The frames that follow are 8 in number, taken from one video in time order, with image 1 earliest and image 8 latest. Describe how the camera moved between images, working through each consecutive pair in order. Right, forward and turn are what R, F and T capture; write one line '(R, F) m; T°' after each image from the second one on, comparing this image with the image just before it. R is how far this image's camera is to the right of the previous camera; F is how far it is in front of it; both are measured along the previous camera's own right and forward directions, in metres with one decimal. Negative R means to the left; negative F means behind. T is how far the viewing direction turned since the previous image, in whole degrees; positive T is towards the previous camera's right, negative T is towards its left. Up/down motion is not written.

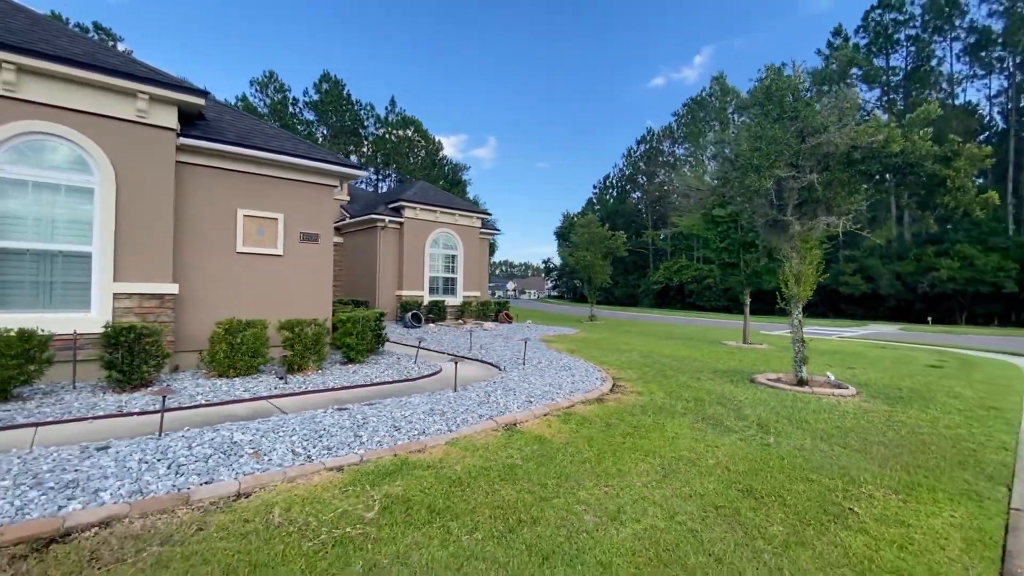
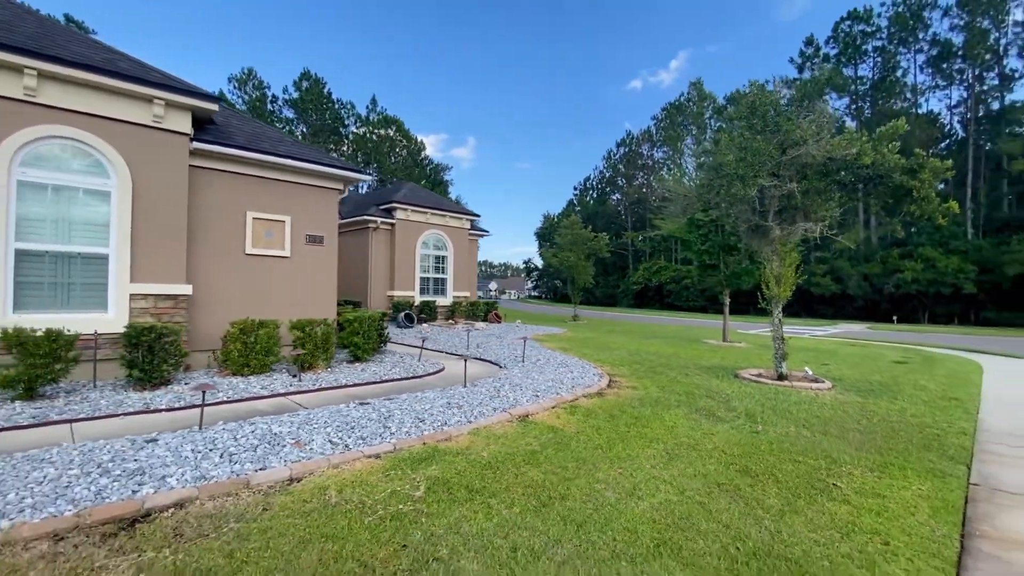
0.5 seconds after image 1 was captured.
(-0.4, -0.4) m; +2°
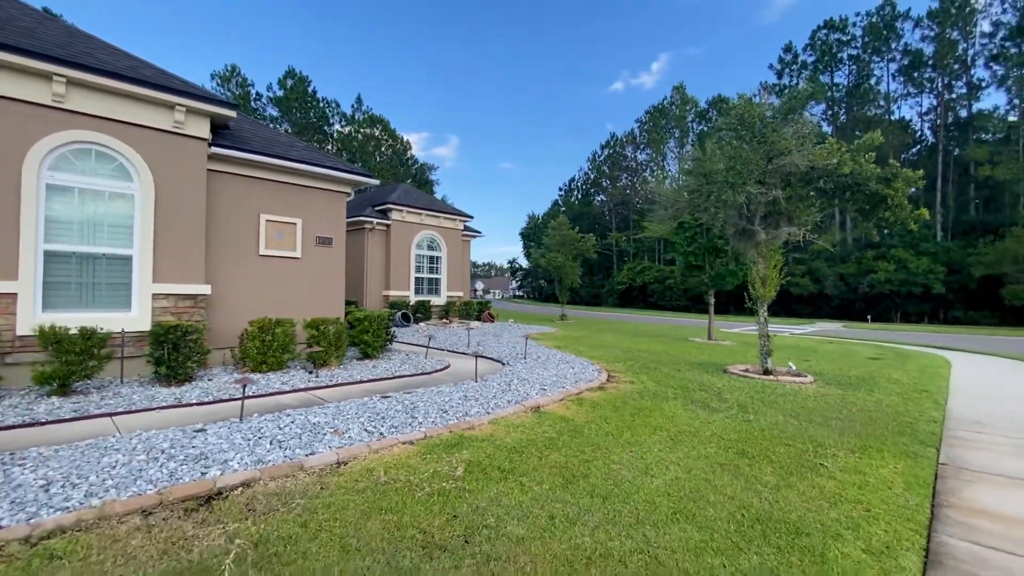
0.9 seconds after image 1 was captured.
(-0.3, -0.4) m; +2°
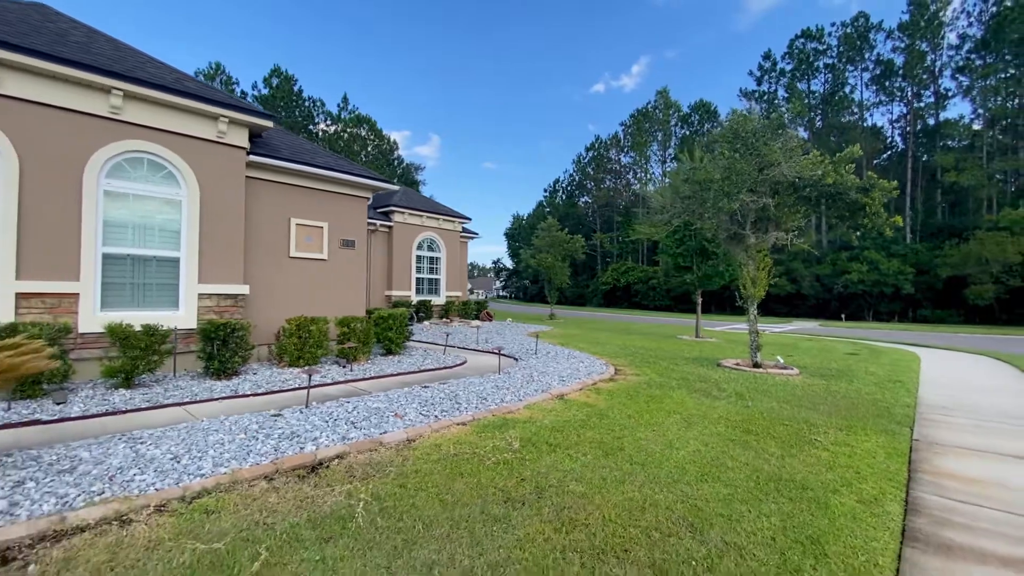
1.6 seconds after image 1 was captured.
(-0.6, -0.6) m; +2°
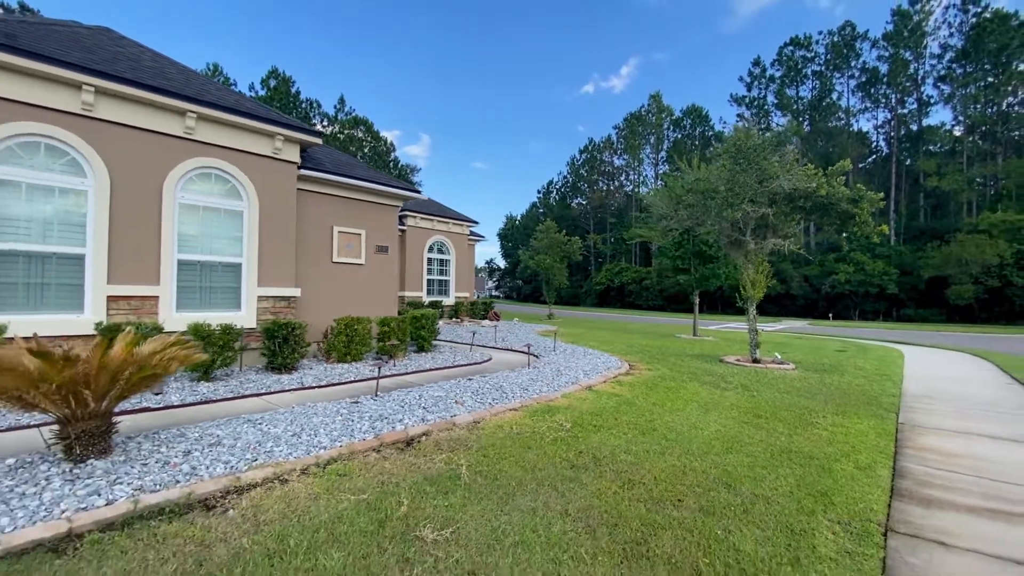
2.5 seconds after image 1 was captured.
(-0.6, -0.7) m; +1°
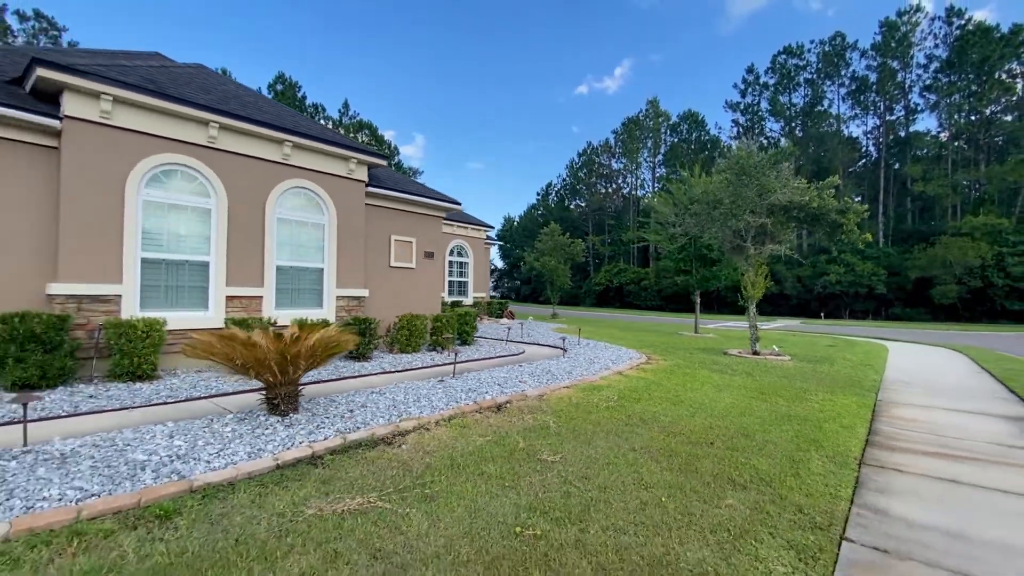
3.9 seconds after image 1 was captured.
(-0.9, -1.3) m; +1°
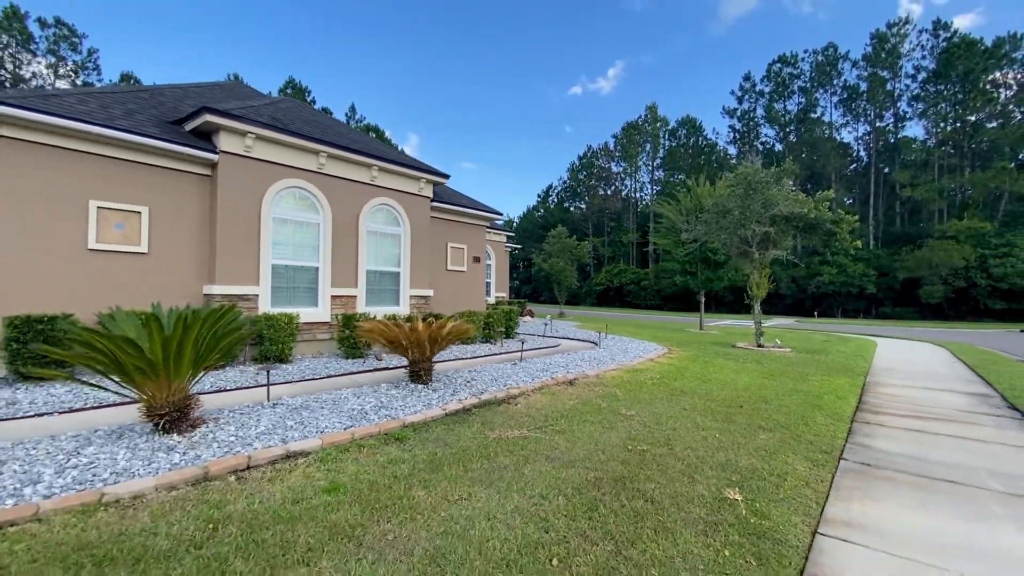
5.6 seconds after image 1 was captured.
(-1.1, -1.6) m; +1°
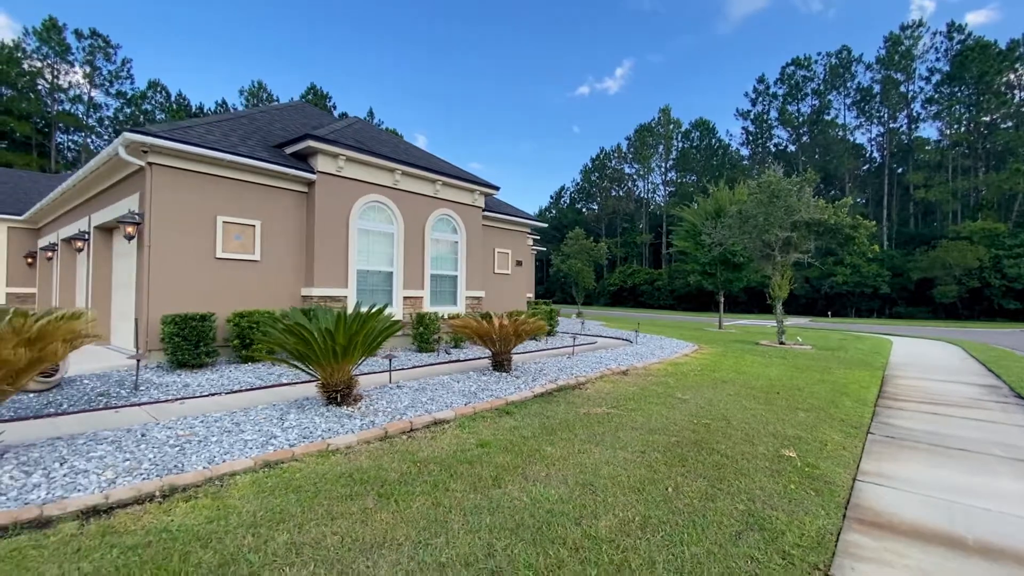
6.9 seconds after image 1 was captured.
(-0.9, -1.1) m; -1°
